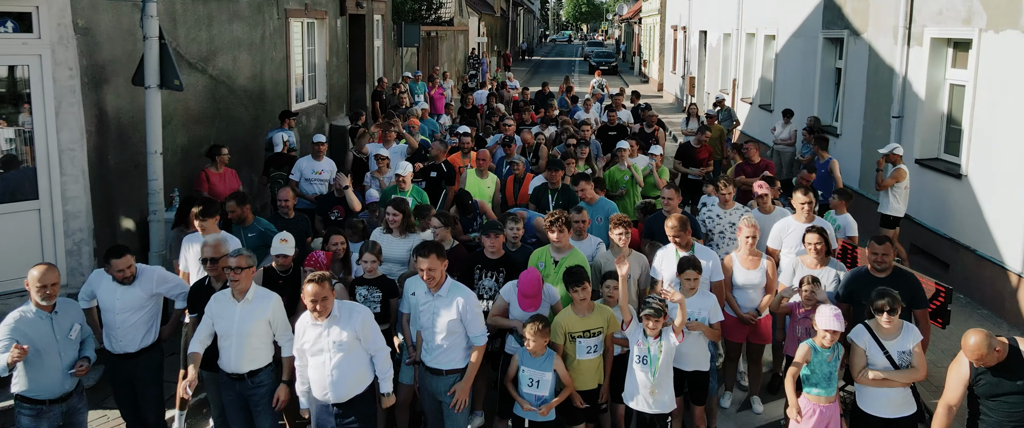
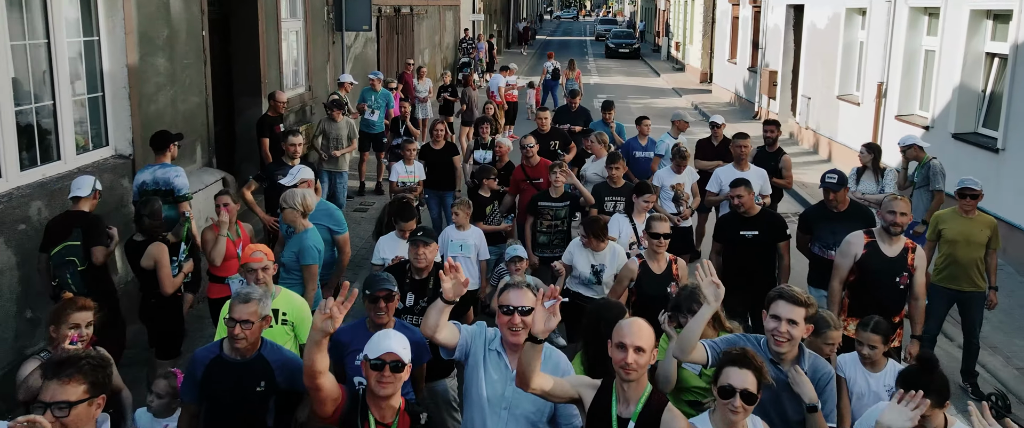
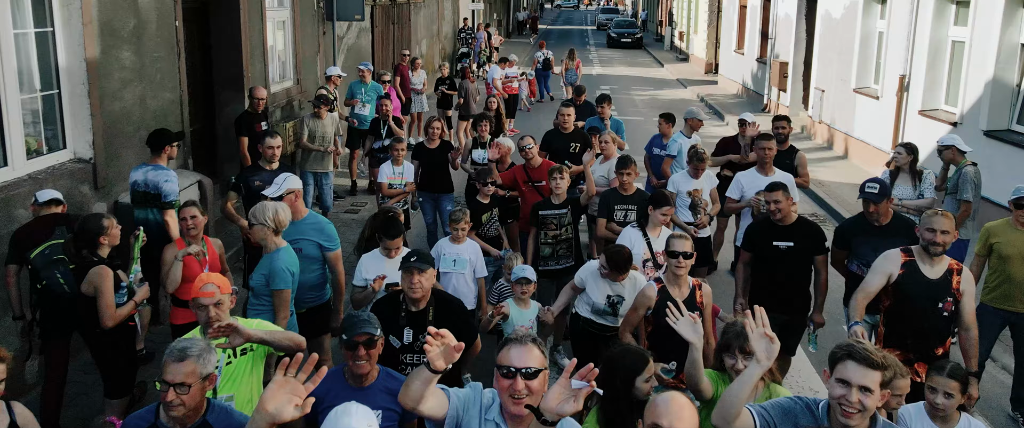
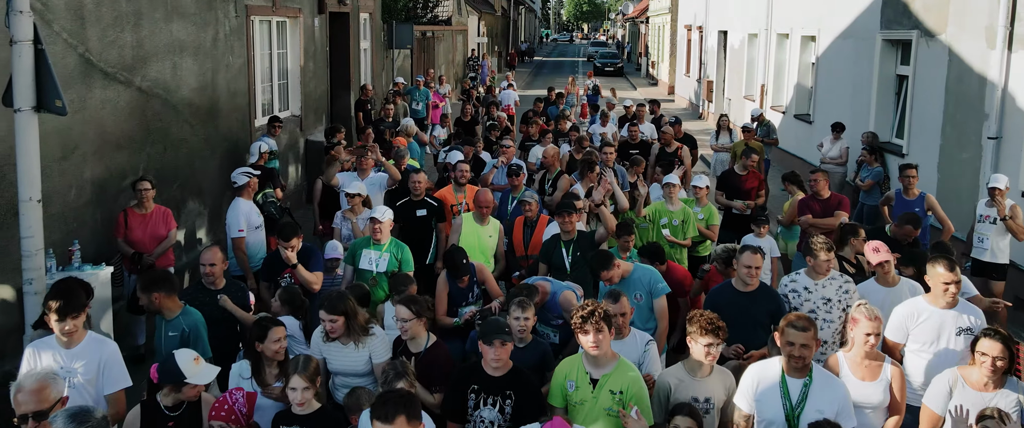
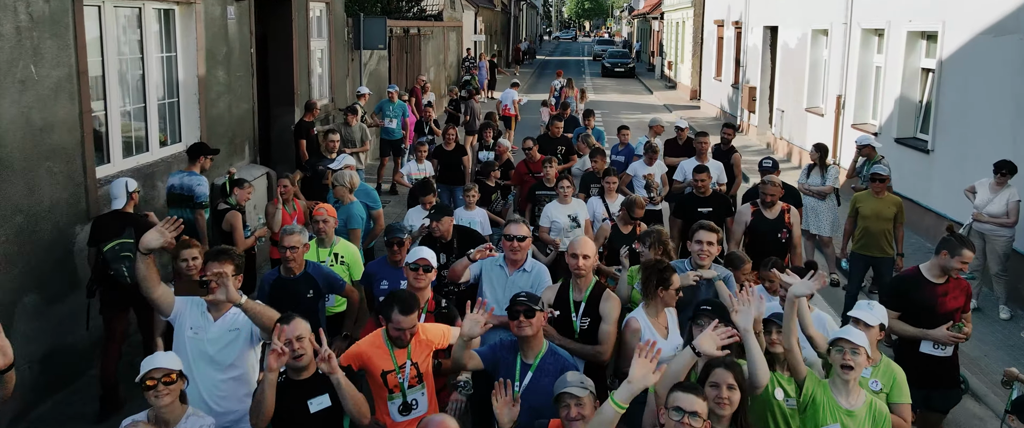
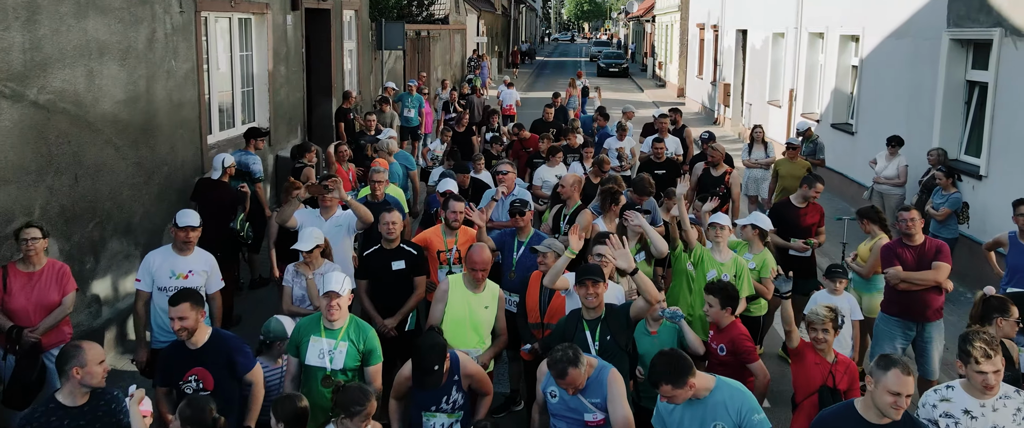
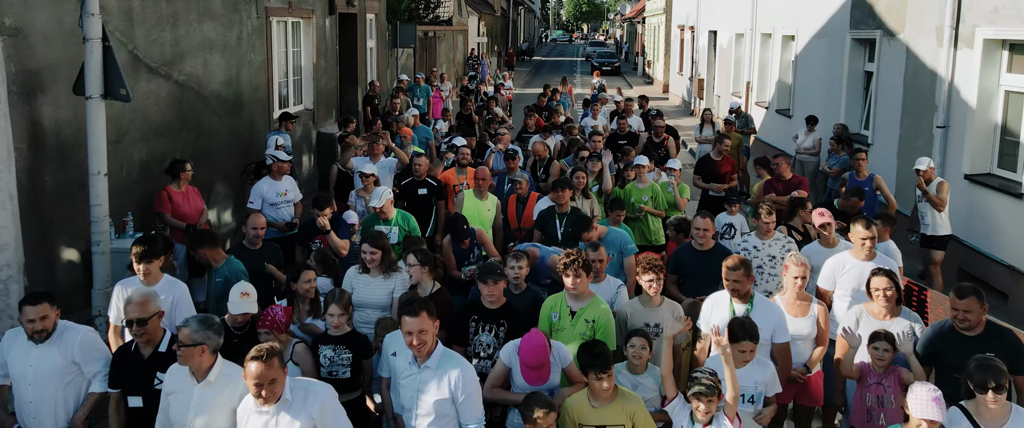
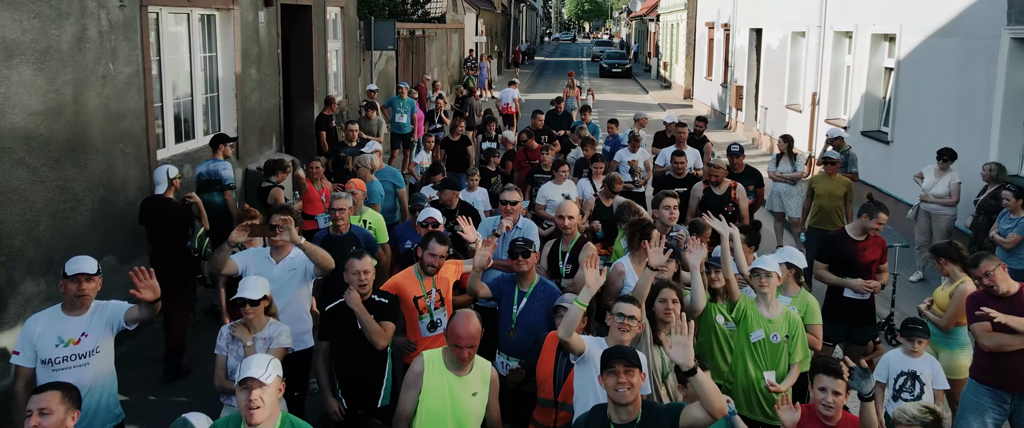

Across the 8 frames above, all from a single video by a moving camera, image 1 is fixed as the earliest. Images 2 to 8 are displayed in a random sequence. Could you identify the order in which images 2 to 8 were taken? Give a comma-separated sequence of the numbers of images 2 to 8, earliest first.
7, 4, 6, 8, 5, 2, 3
